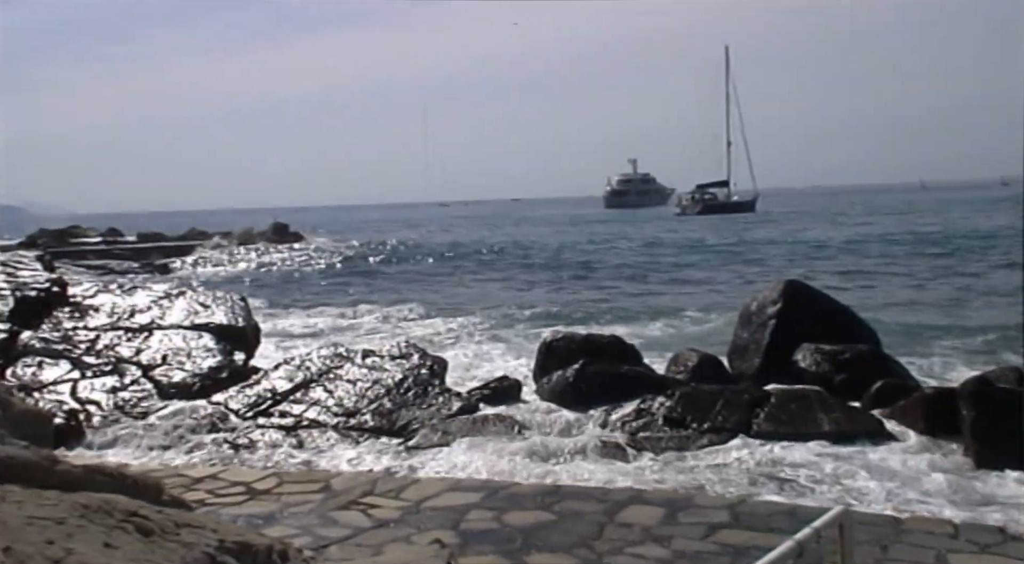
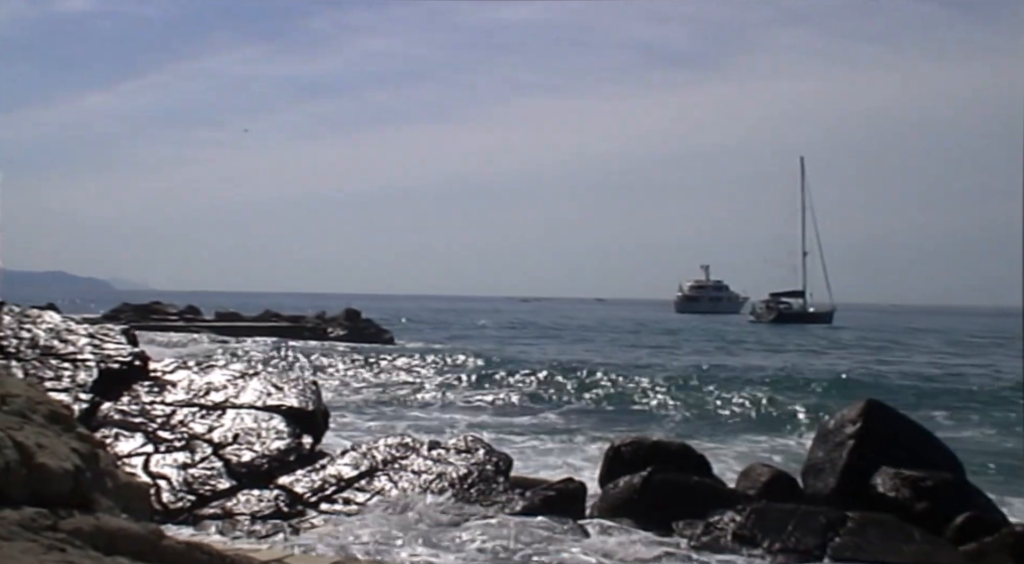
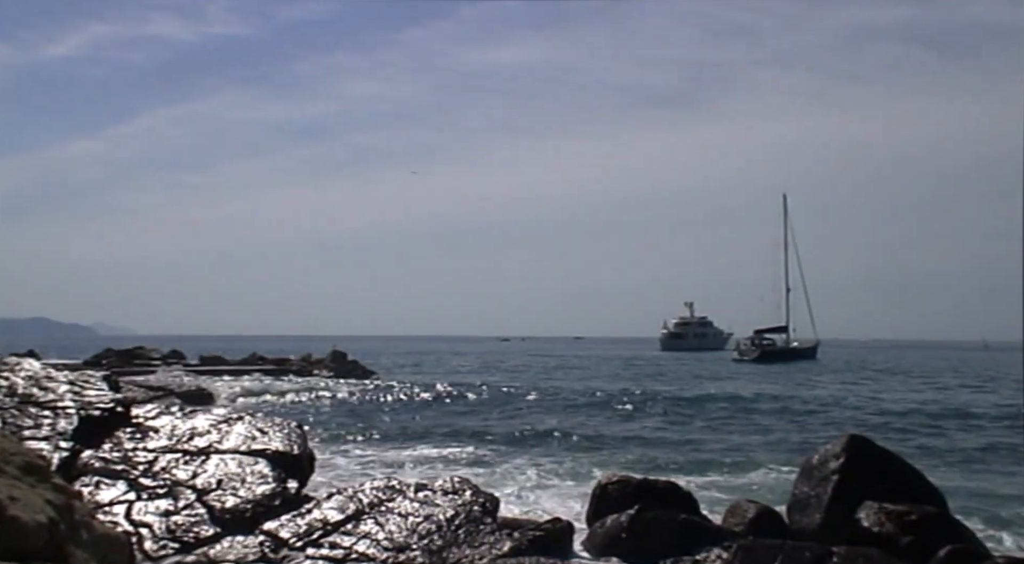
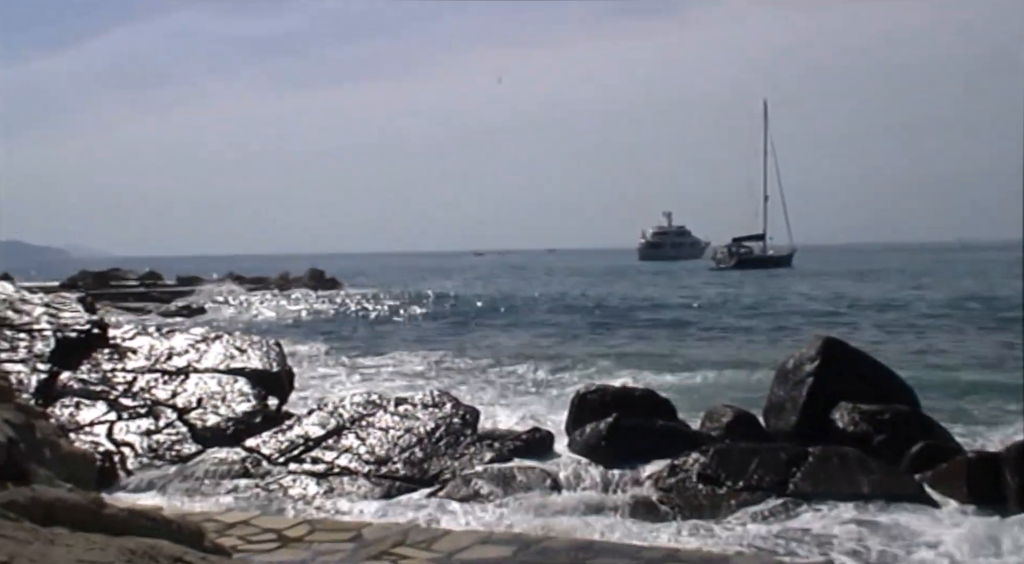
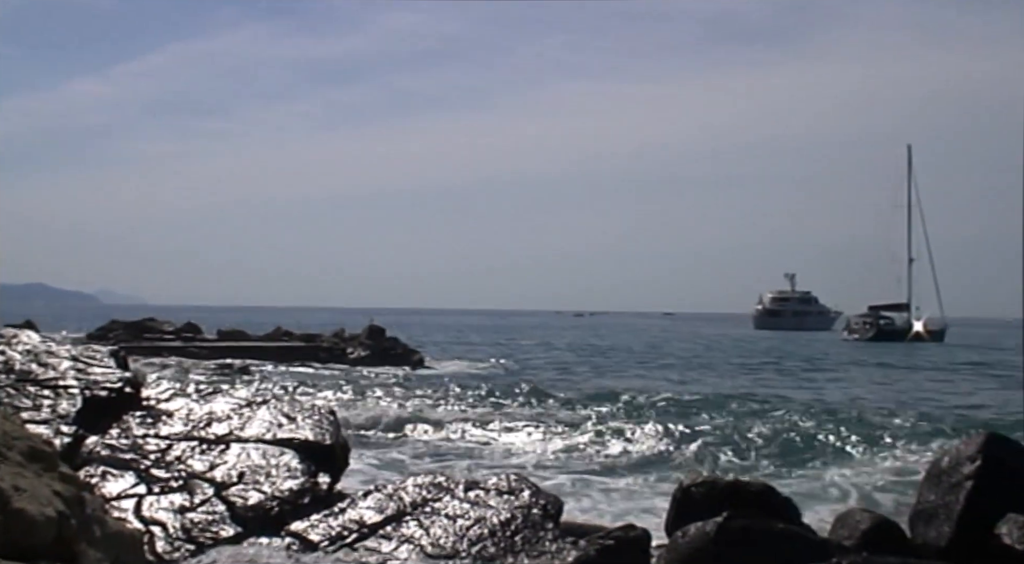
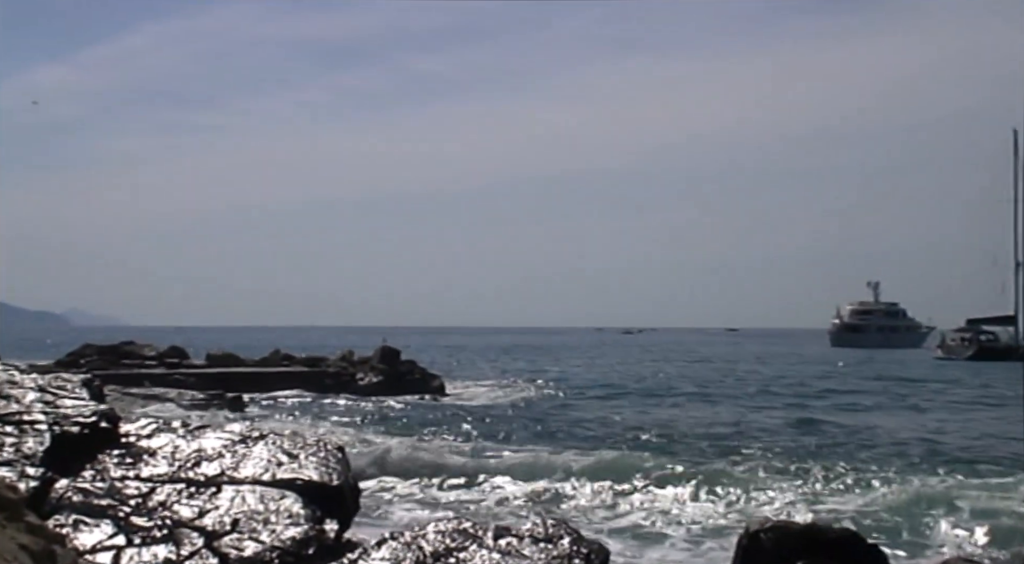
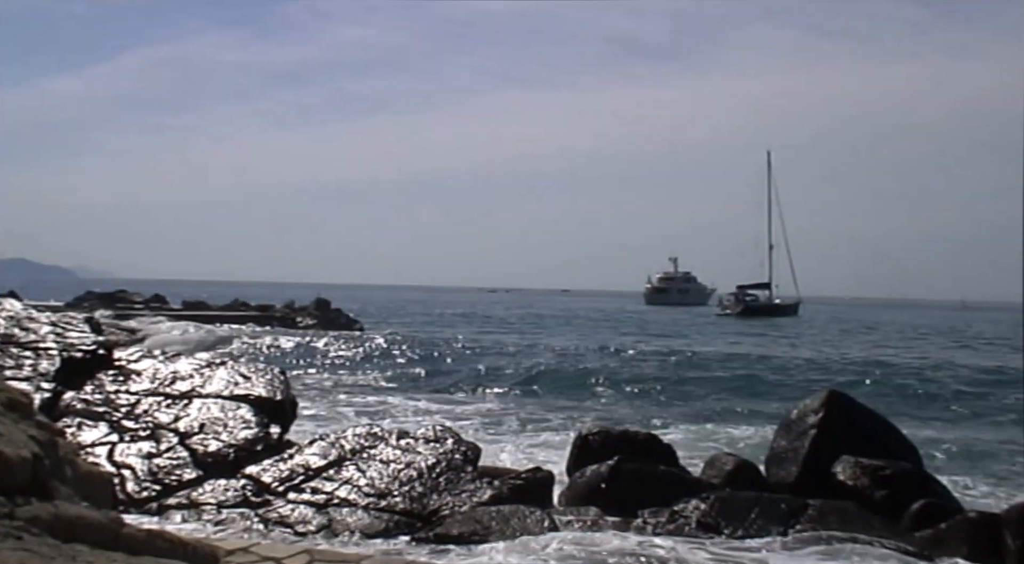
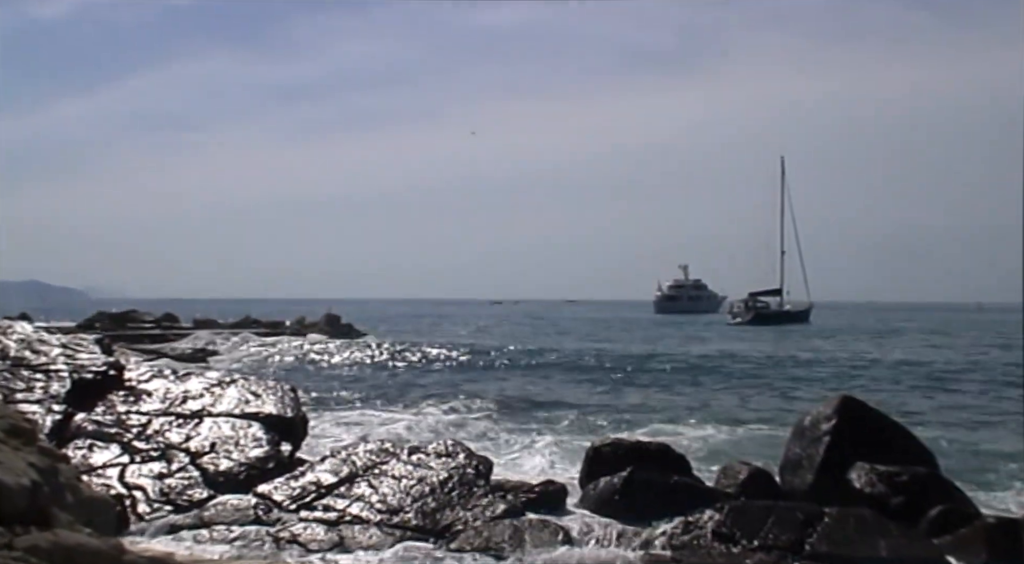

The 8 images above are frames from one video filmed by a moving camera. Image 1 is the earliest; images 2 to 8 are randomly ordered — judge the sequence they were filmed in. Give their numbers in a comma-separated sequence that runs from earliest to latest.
4, 8, 3, 7, 2, 5, 6
